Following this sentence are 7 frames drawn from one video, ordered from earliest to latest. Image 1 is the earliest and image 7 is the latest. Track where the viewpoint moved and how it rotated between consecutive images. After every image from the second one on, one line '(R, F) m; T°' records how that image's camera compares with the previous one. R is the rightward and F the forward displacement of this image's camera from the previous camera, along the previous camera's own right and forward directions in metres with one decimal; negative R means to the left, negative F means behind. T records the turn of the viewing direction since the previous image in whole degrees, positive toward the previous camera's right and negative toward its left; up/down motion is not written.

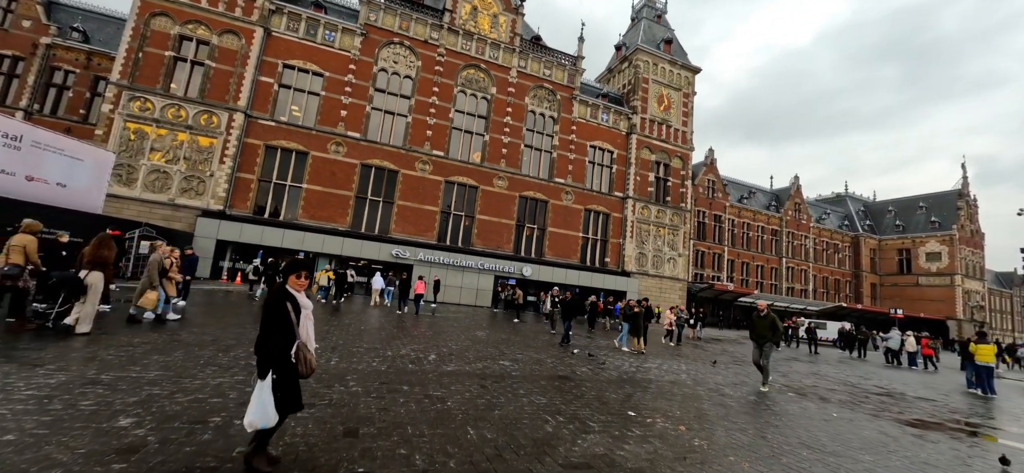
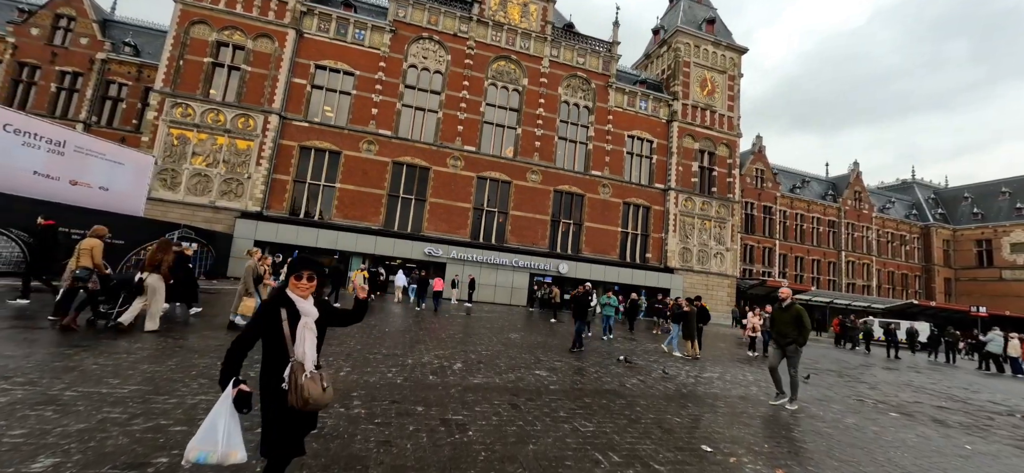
(0.0, +0.9) m; -5°
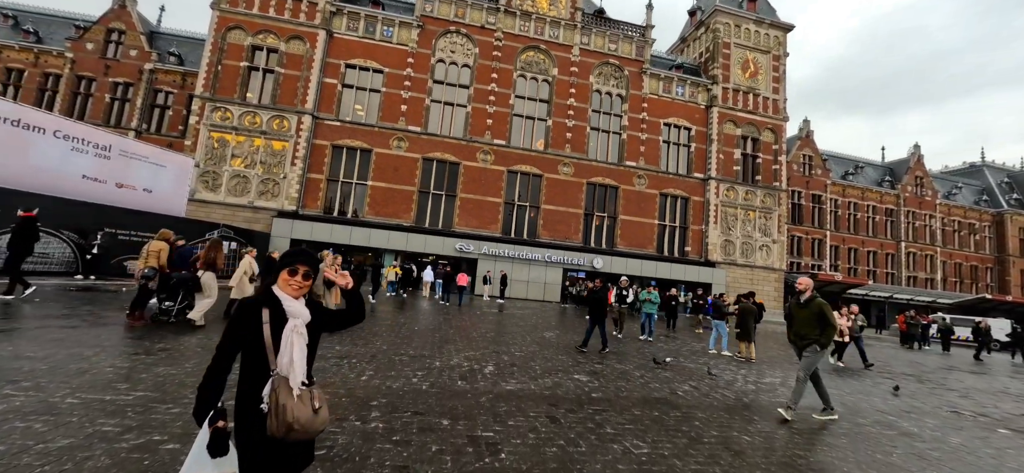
(0.0, +0.5) m; -4°
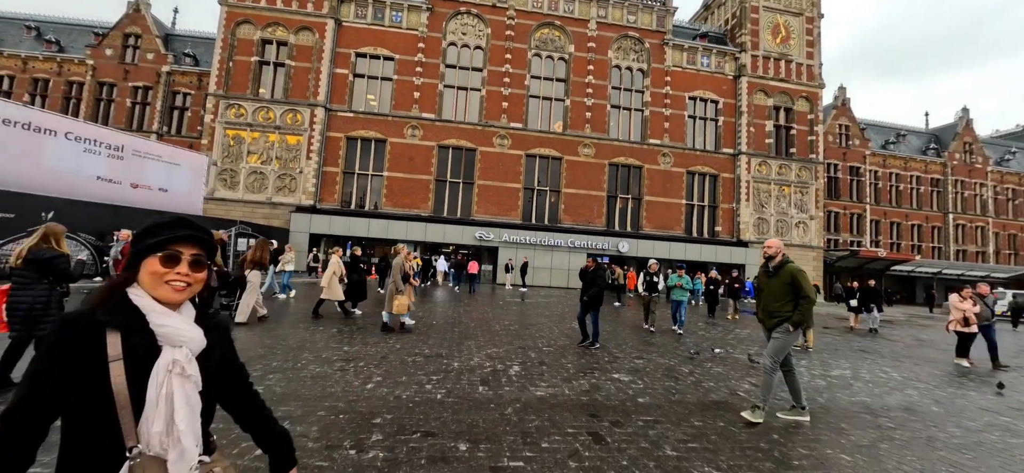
(0.0, +0.7) m; -3°
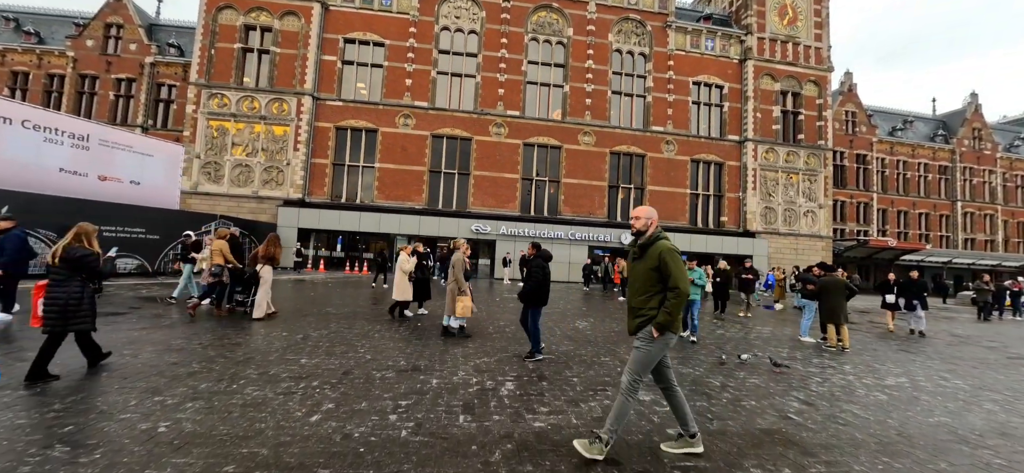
(+0.1, +0.9) m; 0°
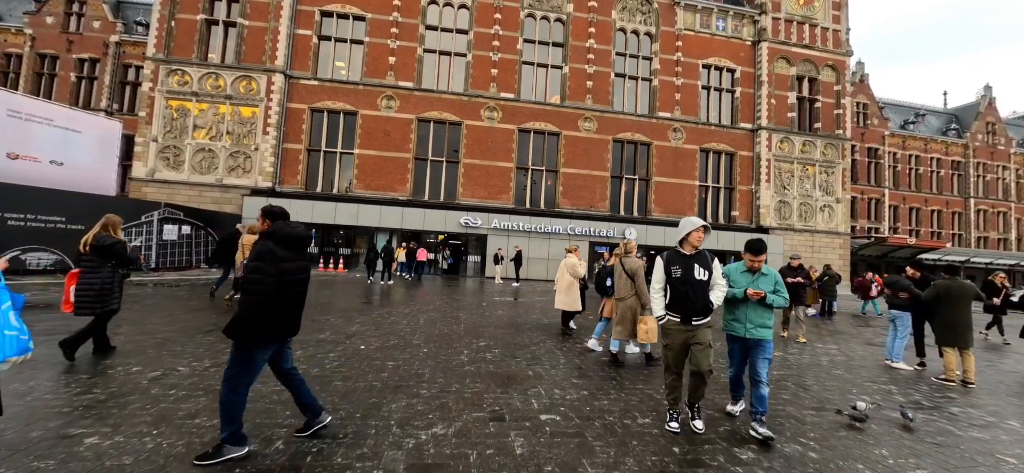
(+0.1, +2.0) m; +1°
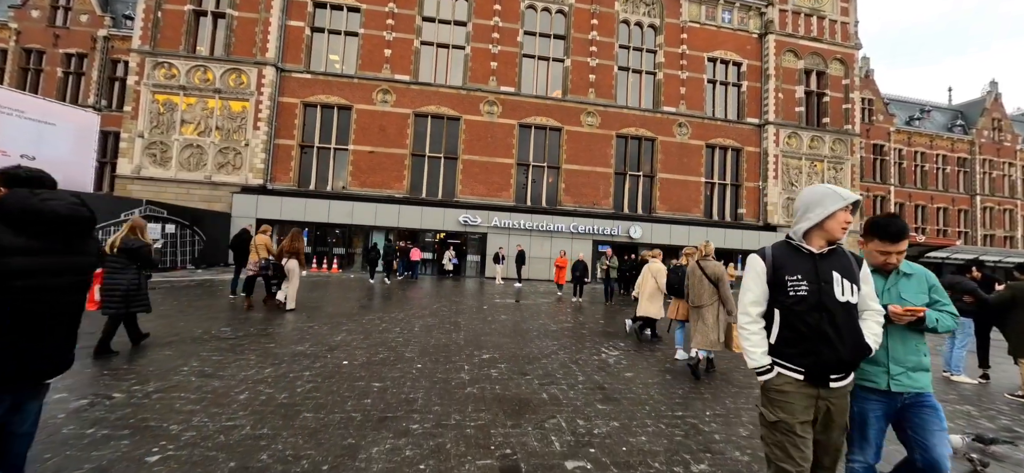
(-0.1, +0.7) m; 0°
